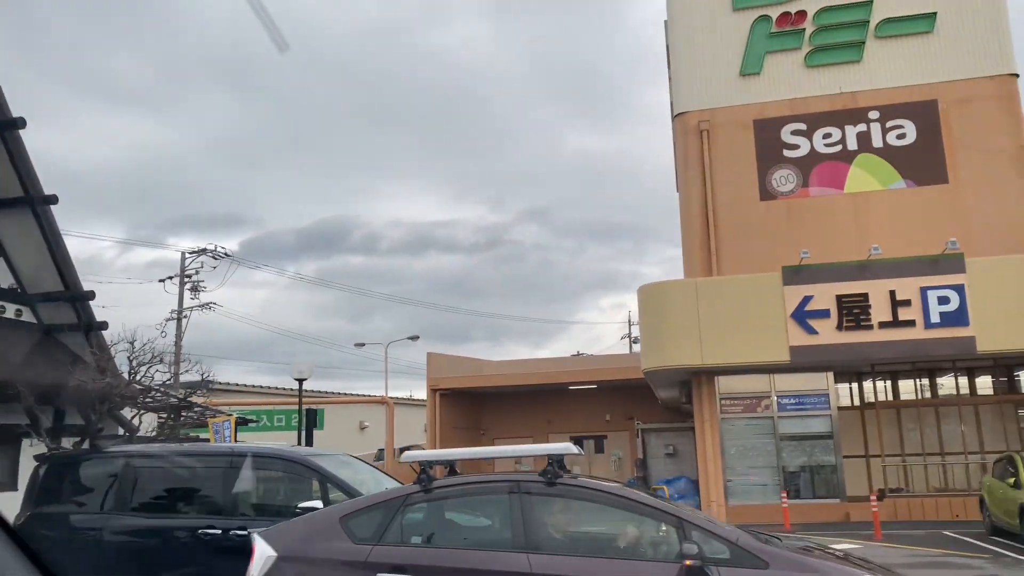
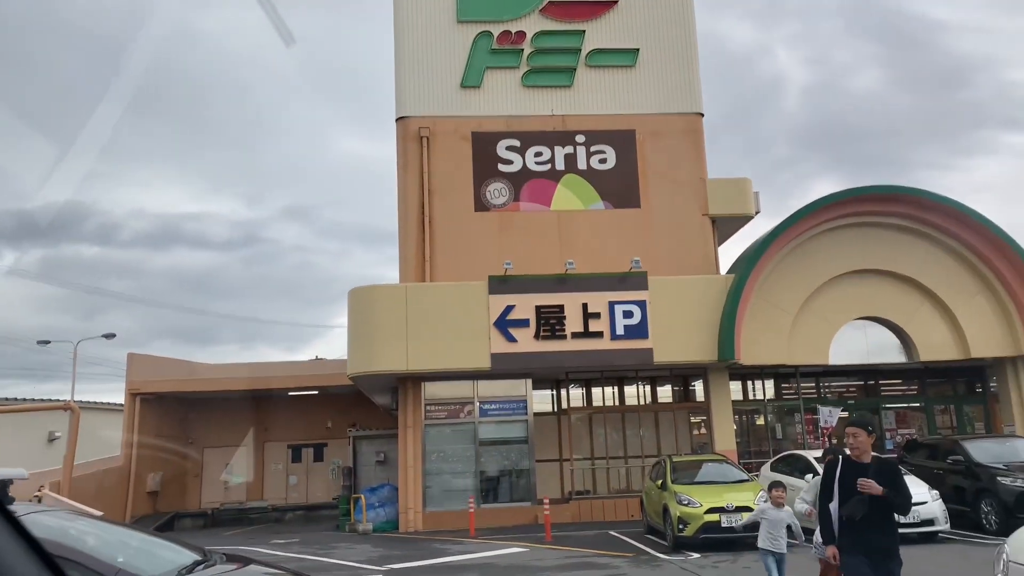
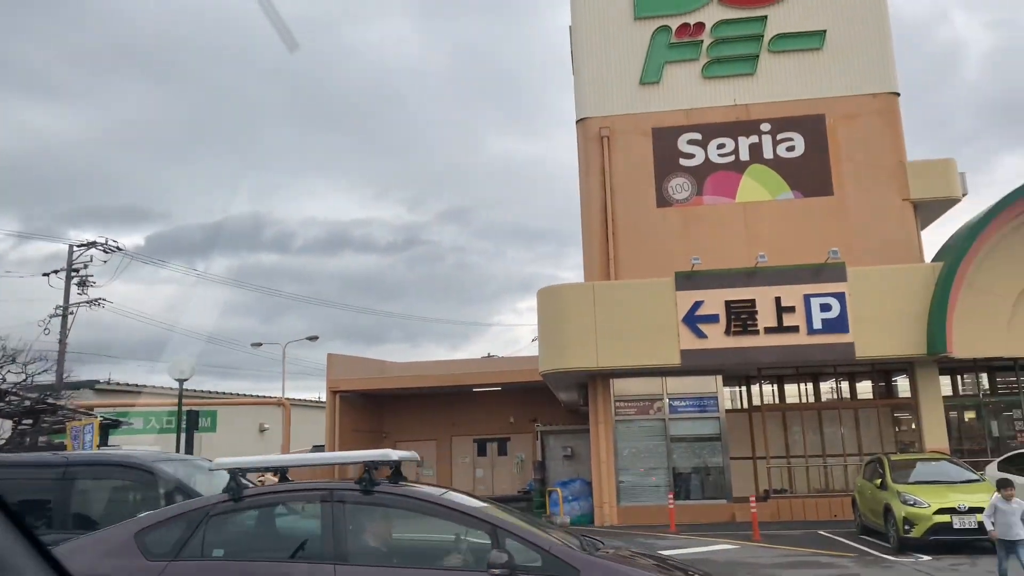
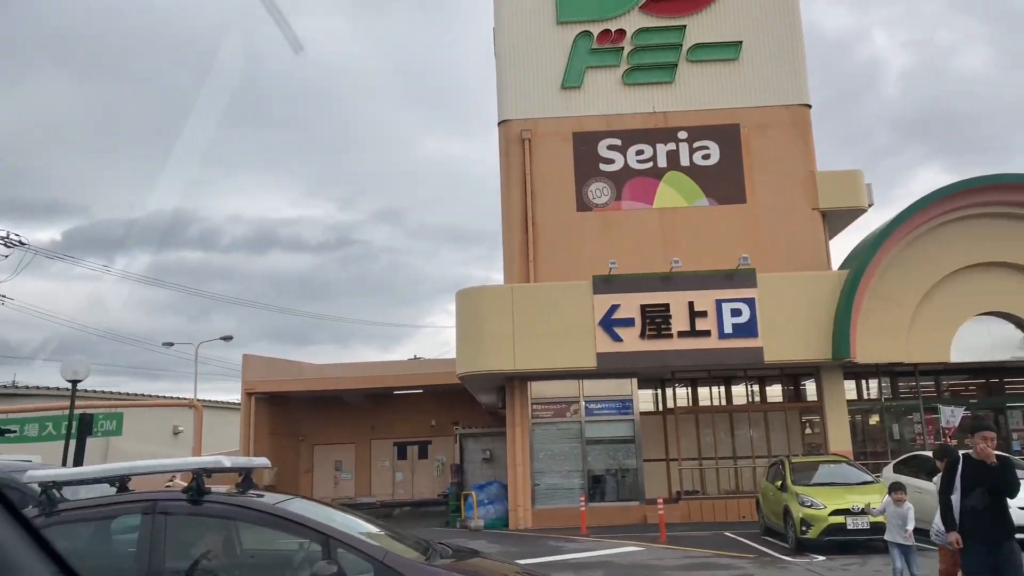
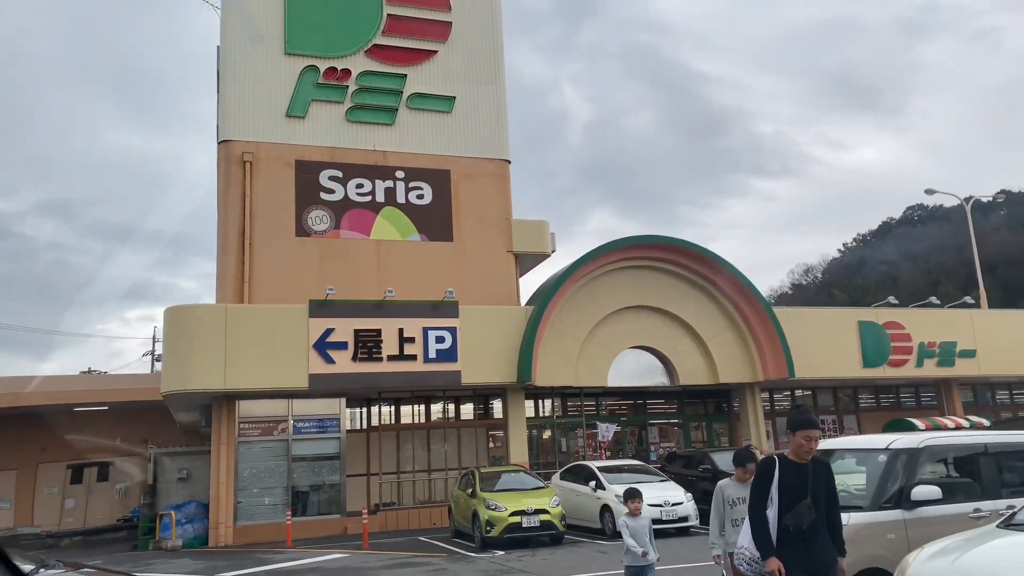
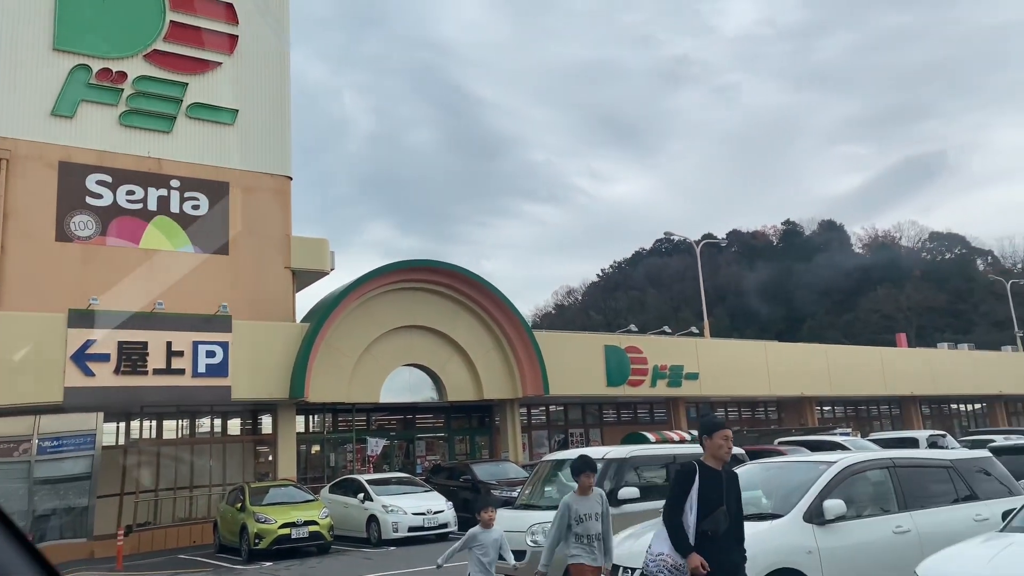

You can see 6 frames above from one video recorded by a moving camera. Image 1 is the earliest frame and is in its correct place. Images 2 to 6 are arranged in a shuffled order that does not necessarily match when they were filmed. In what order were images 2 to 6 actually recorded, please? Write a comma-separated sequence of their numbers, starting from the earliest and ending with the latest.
3, 4, 2, 5, 6
